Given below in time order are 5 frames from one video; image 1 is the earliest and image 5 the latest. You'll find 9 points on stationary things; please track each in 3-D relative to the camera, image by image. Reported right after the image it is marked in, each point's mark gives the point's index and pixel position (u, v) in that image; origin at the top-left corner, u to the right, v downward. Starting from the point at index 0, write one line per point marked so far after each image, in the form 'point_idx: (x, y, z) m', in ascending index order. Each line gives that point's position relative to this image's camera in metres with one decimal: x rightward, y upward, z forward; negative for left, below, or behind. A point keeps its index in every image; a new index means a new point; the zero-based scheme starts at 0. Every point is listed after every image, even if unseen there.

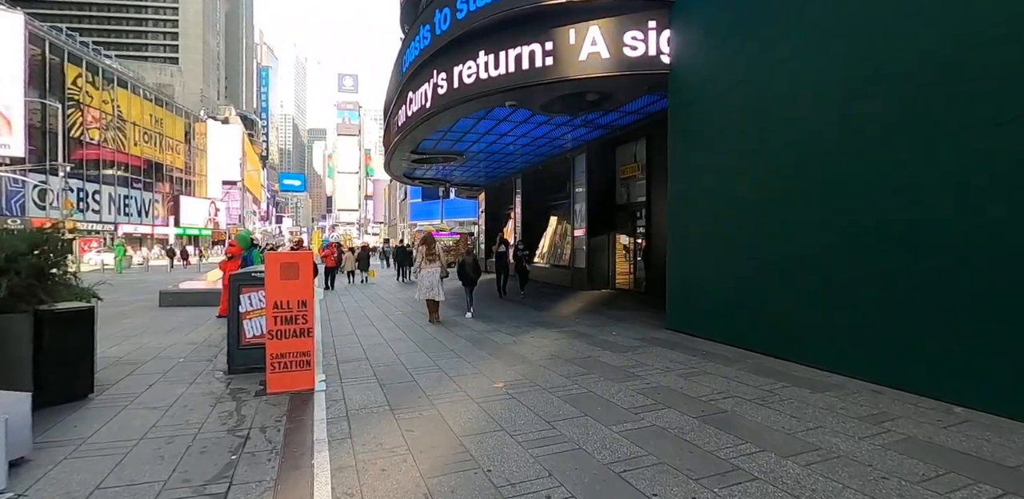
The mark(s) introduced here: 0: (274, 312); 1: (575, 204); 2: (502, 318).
0: (-2.7, -0.7, +5.6) m
1: (+2.2, +1.6, +17.0) m
2: (-0.2, -1.5, +10.6) m
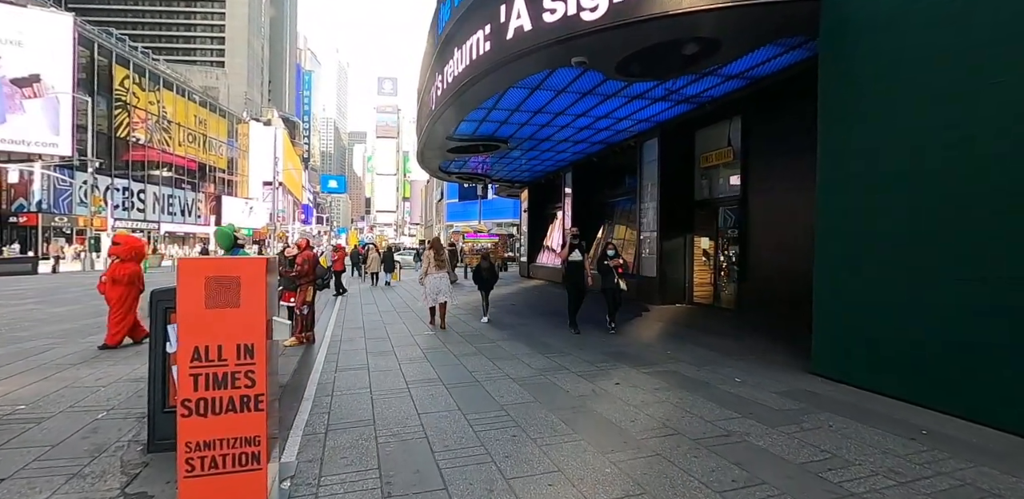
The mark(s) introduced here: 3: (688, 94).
0: (-2.0, -0.7, +3.1) m
1: (+3.7, +1.4, +14.1) m
2: (+0.9, -1.6, +7.9) m
3: (+3.7, +3.3, +10.4) m
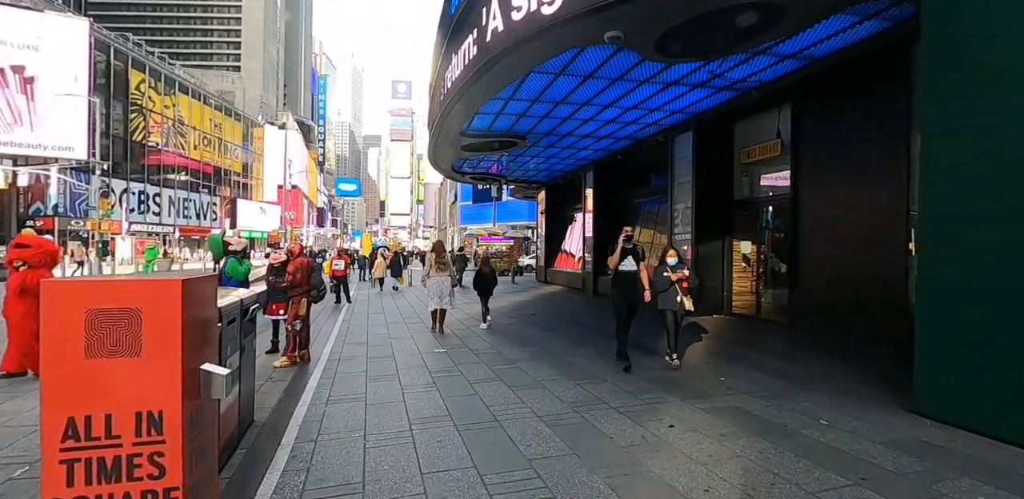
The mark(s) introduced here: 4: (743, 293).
0: (-1.8, -0.8, +2.0) m
1: (+4.2, +1.3, +12.9) m
2: (+1.2, -1.7, +6.7) m
3: (+4.1, +3.2, +9.2) m
4: (+5.5, -1.0, +11.7) m
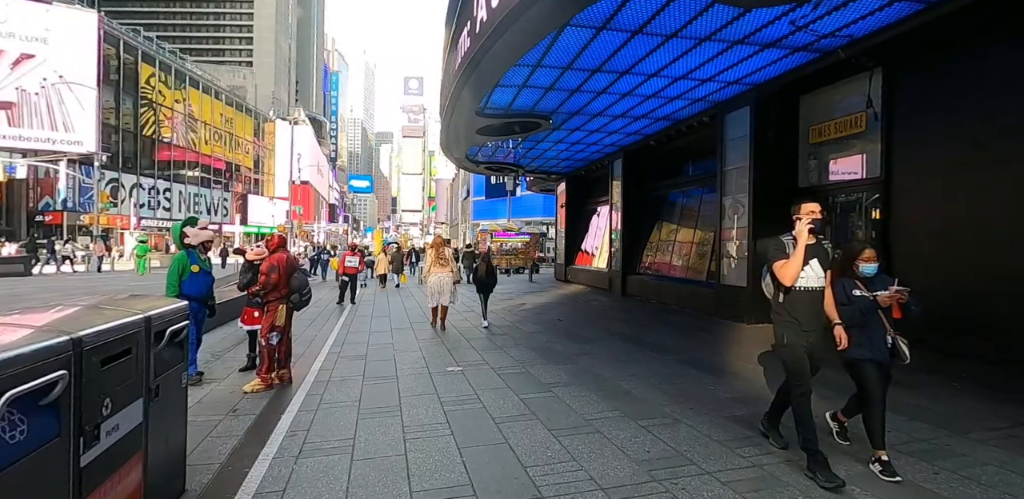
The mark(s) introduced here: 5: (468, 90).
0: (-1.5, -0.8, +0.4) m
1: (+4.8, +1.4, +11.1) m
2: (+1.6, -1.6, +5.0) m
3: (+4.6, +3.2, +7.4) m
4: (+6.0, -1.0, +9.9) m
5: (-0.9, +3.3, +10.1) m
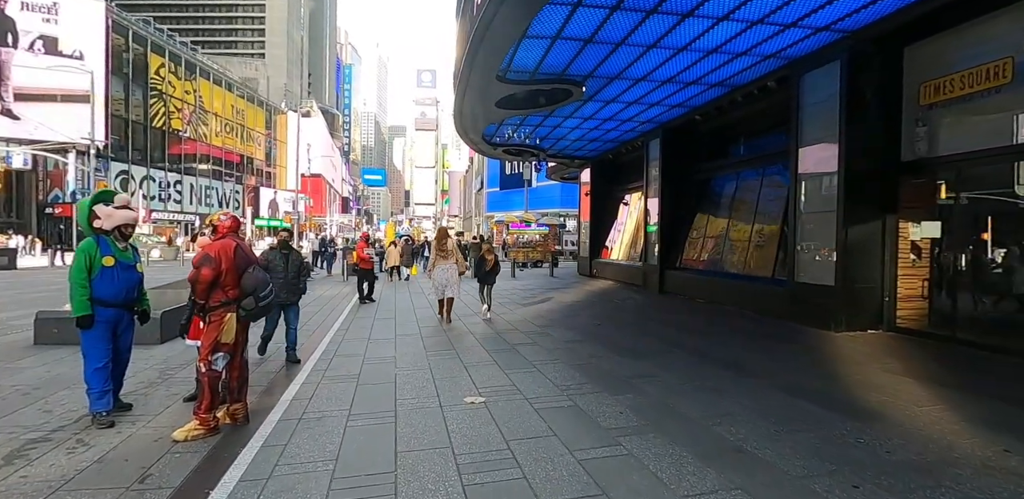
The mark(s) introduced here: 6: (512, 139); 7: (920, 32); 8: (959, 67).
0: (-1.3, -0.7, -1.4) m
1: (+5.3, +1.6, +9.1) m
2: (+2.0, -1.5, +3.2) m
3: (+5.0, +3.4, +5.4) m
4: (+6.5, -0.8, +7.9) m
5: (-0.4, +3.5, +8.2) m
6: (0.0, +3.8, +16.9) m
7: (+6.2, +3.3, +7.6) m
8: (+6.4, +2.7, +7.2) m
